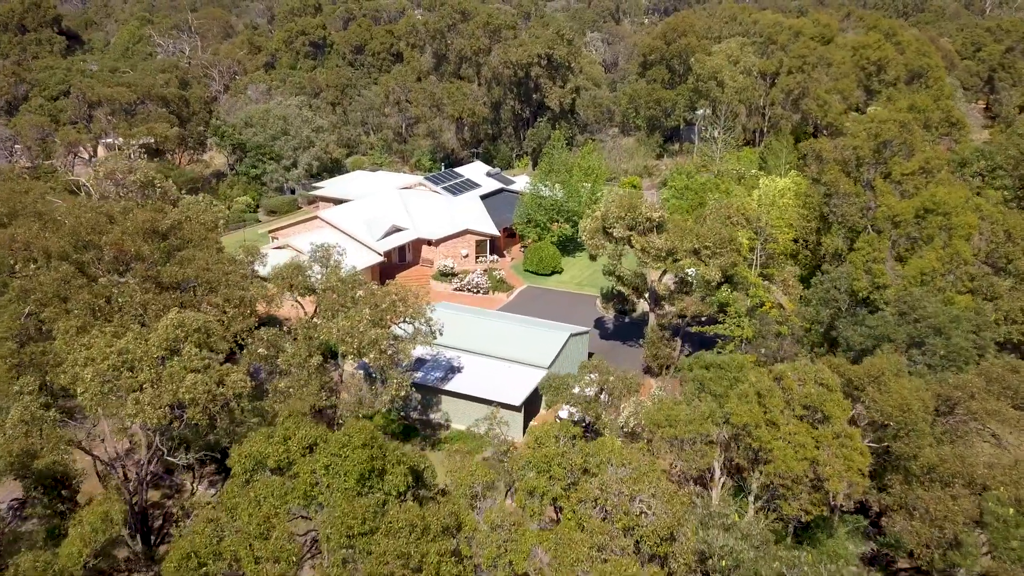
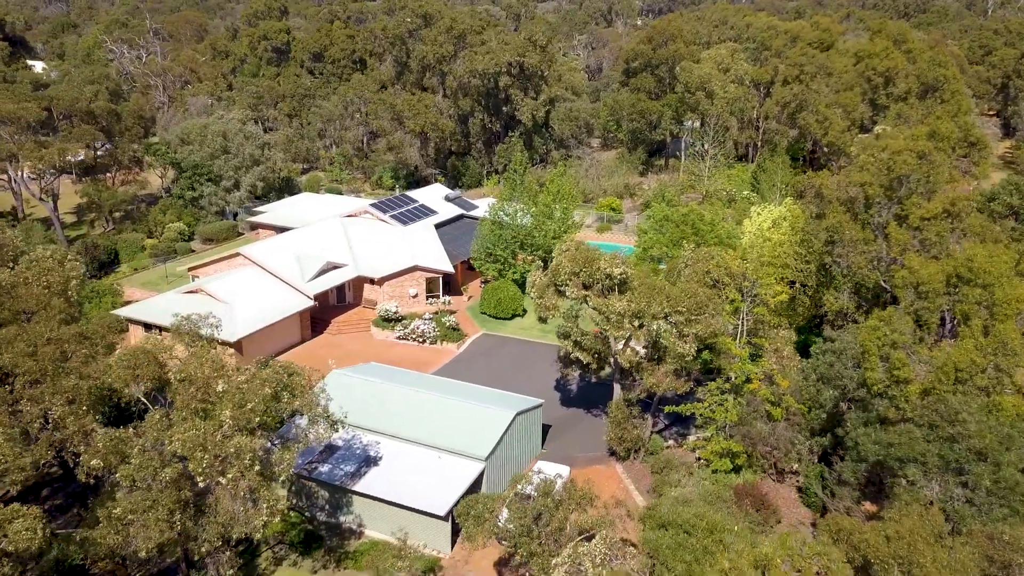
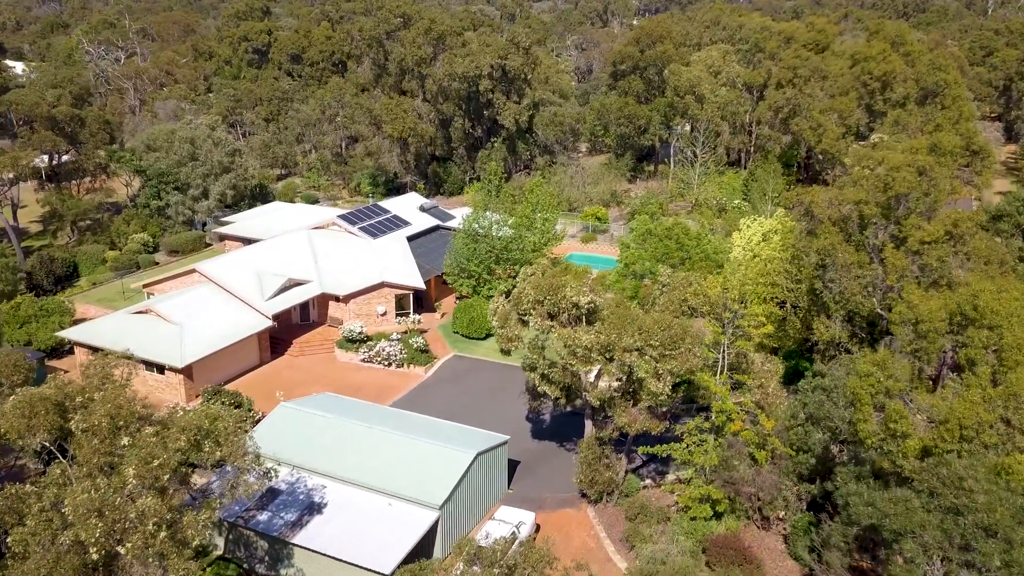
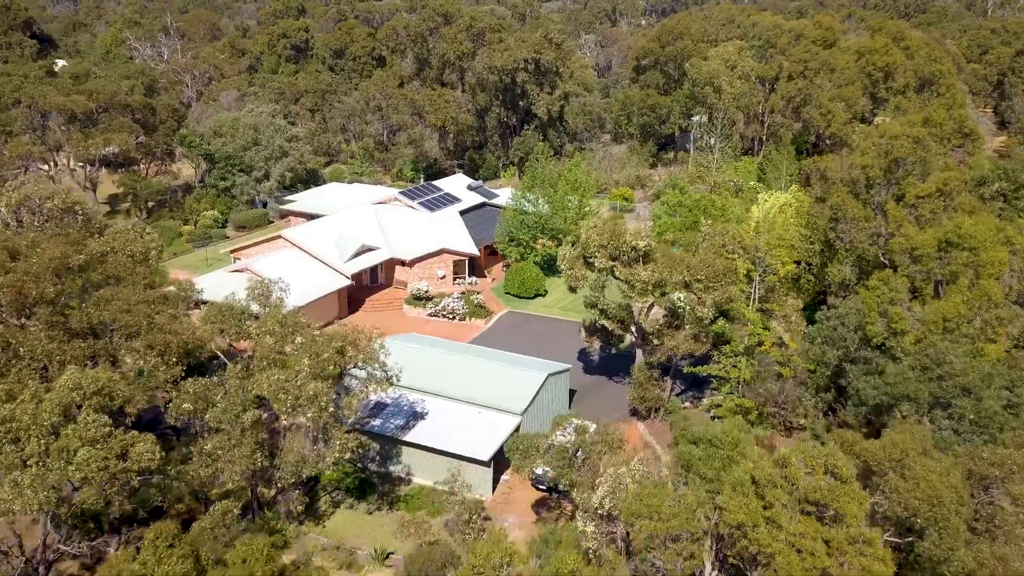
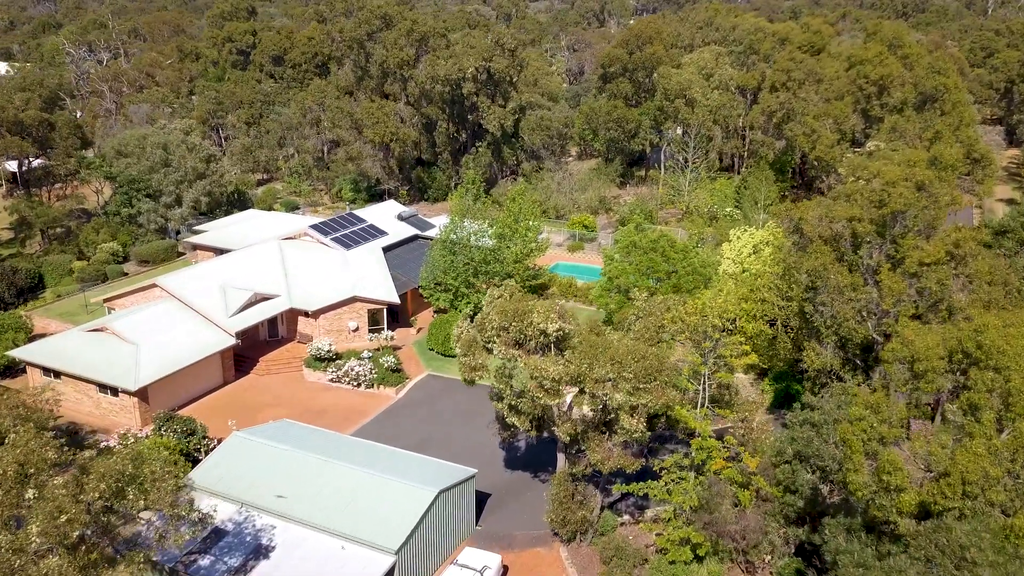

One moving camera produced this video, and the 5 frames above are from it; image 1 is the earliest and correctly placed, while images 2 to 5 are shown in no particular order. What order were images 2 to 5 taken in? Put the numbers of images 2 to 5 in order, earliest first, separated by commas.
4, 2, 3, 5
